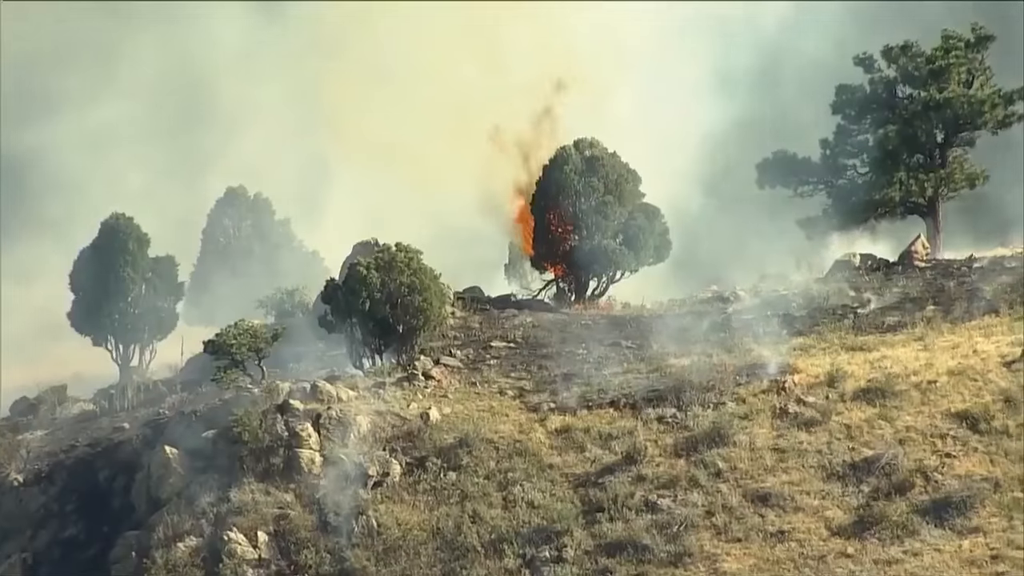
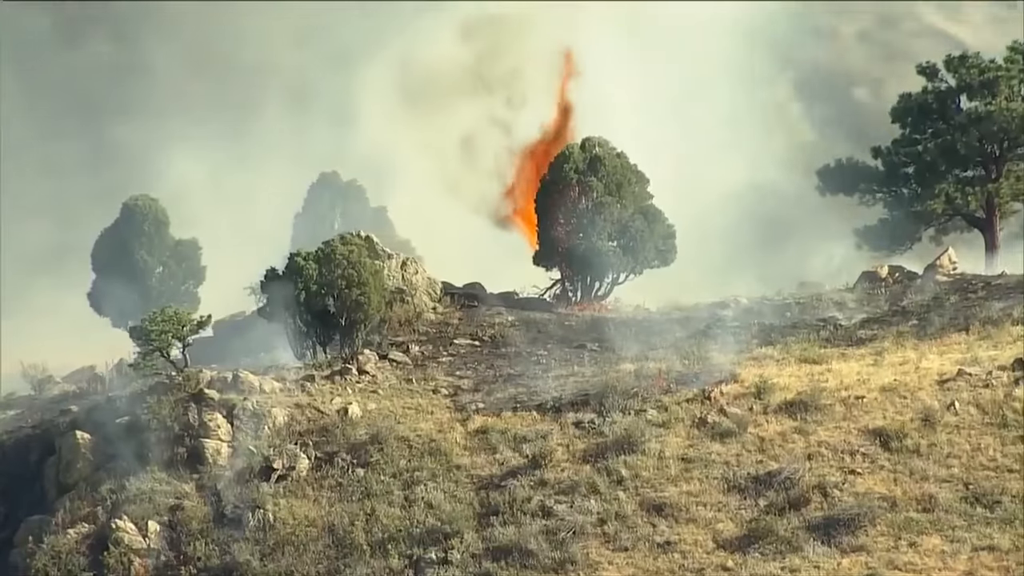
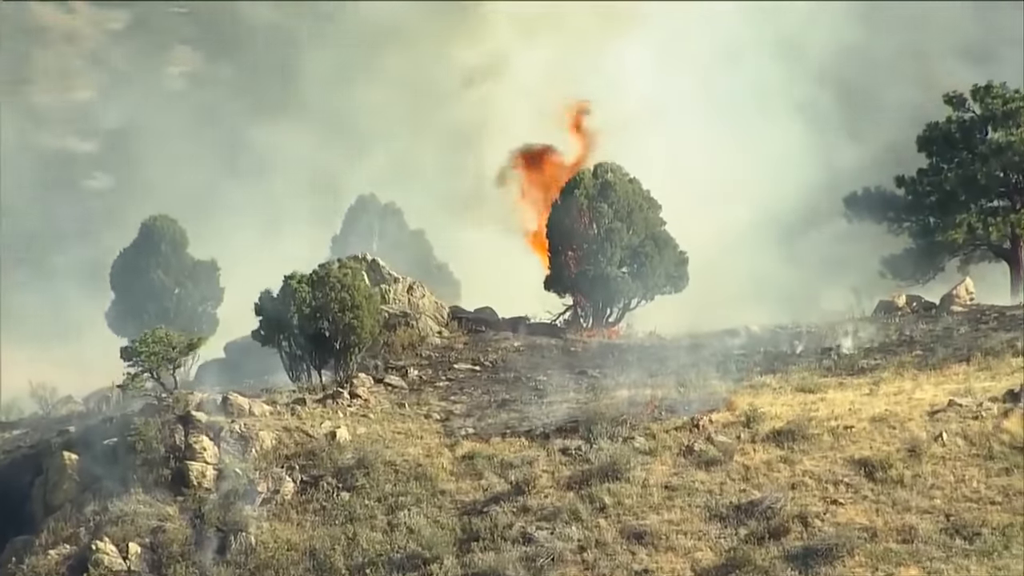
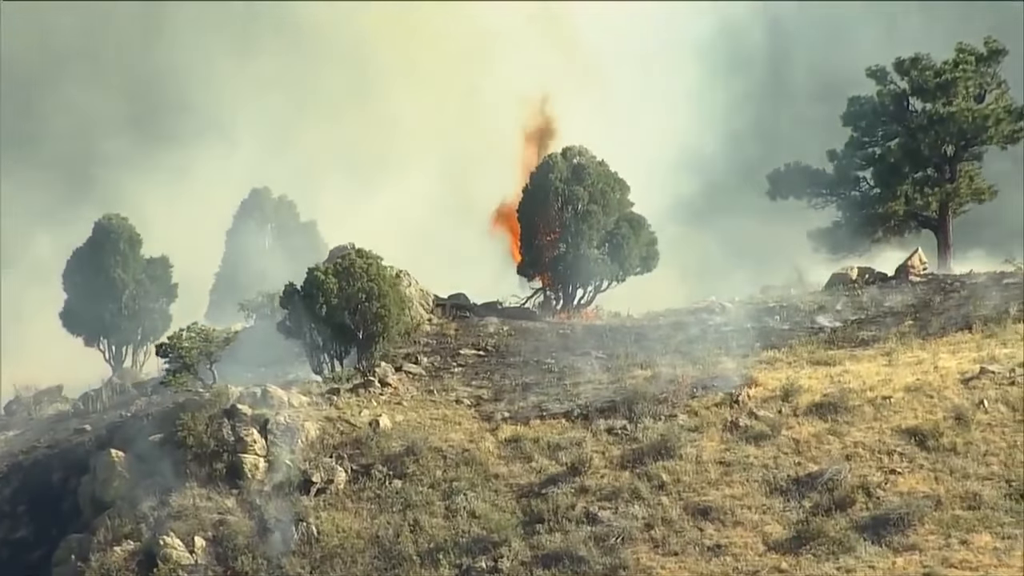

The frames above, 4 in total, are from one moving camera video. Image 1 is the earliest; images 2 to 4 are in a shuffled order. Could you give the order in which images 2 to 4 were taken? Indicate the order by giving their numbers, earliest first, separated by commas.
4, 2, 3
